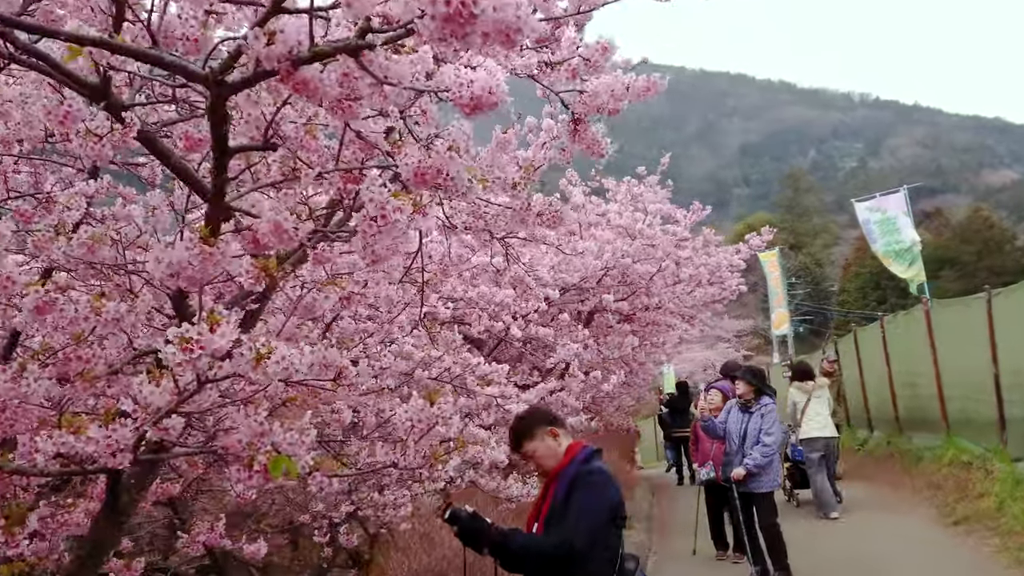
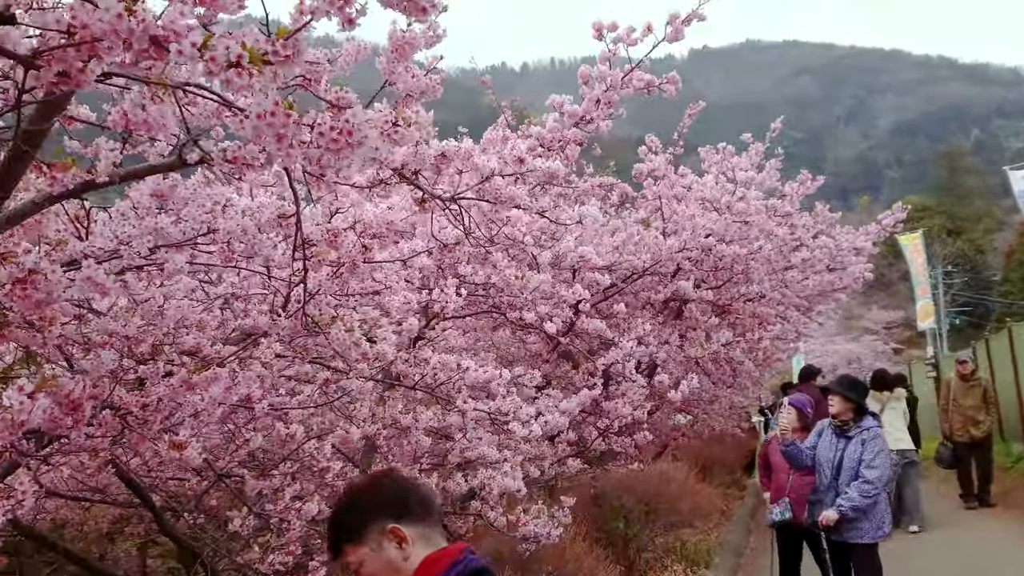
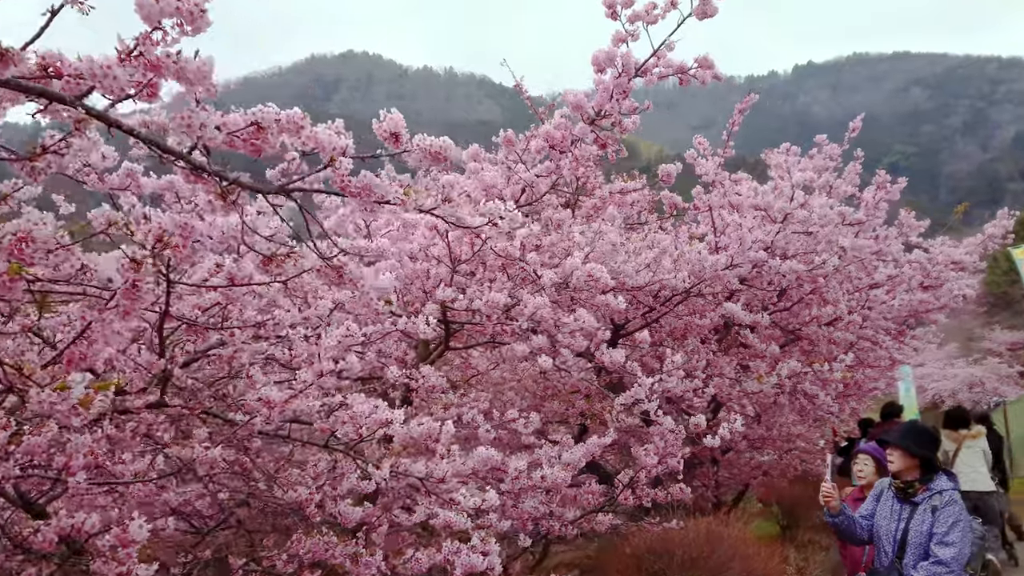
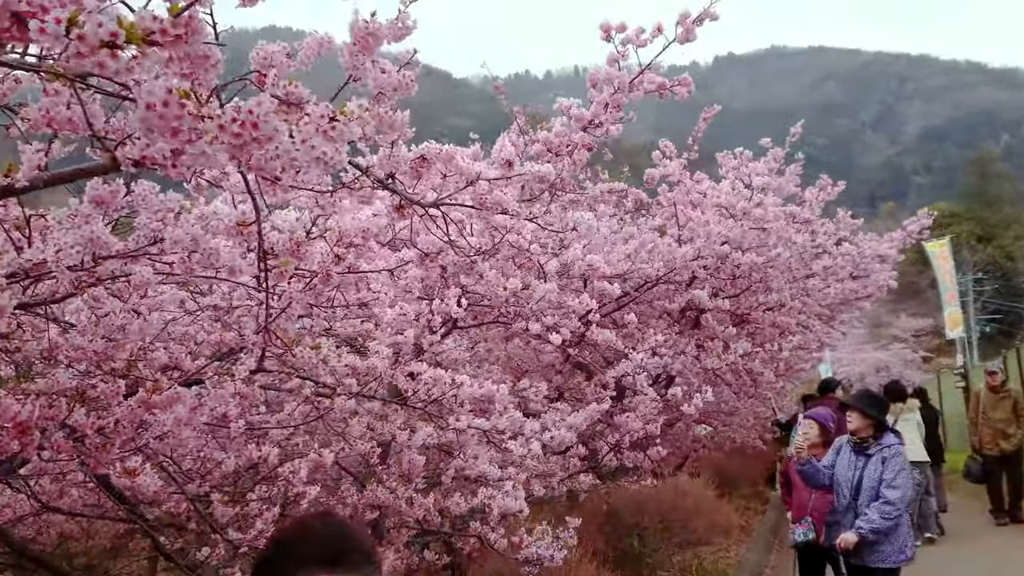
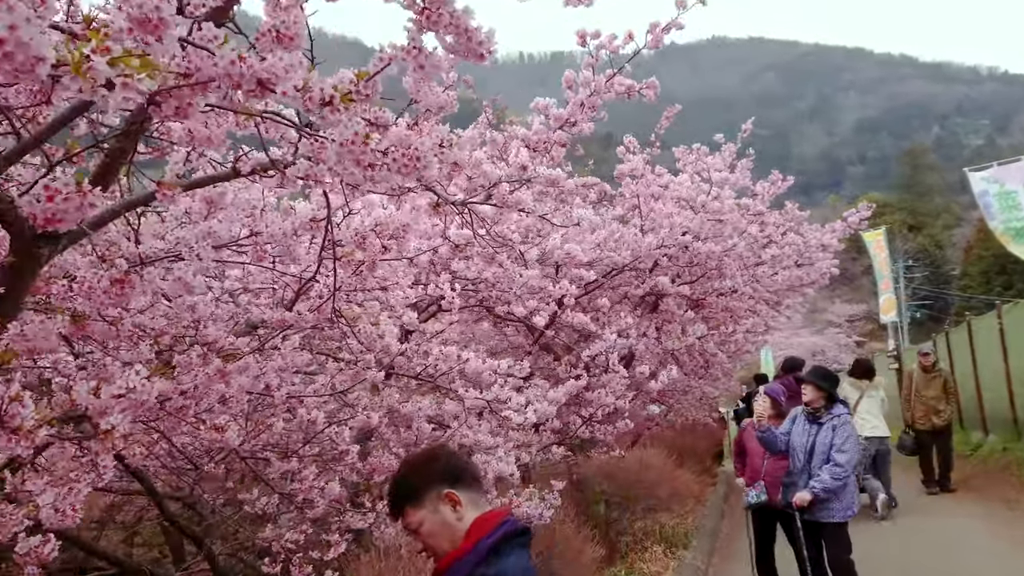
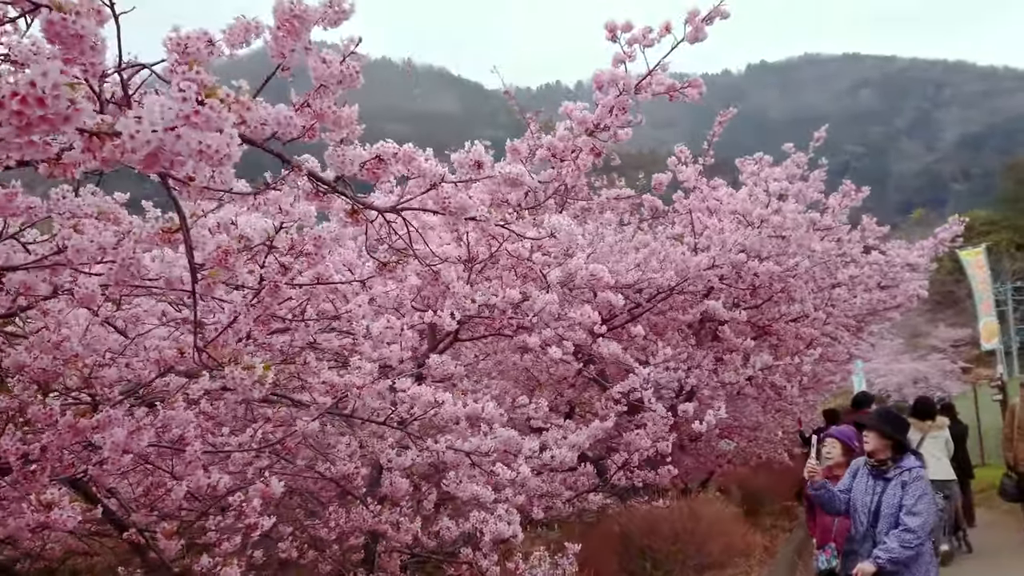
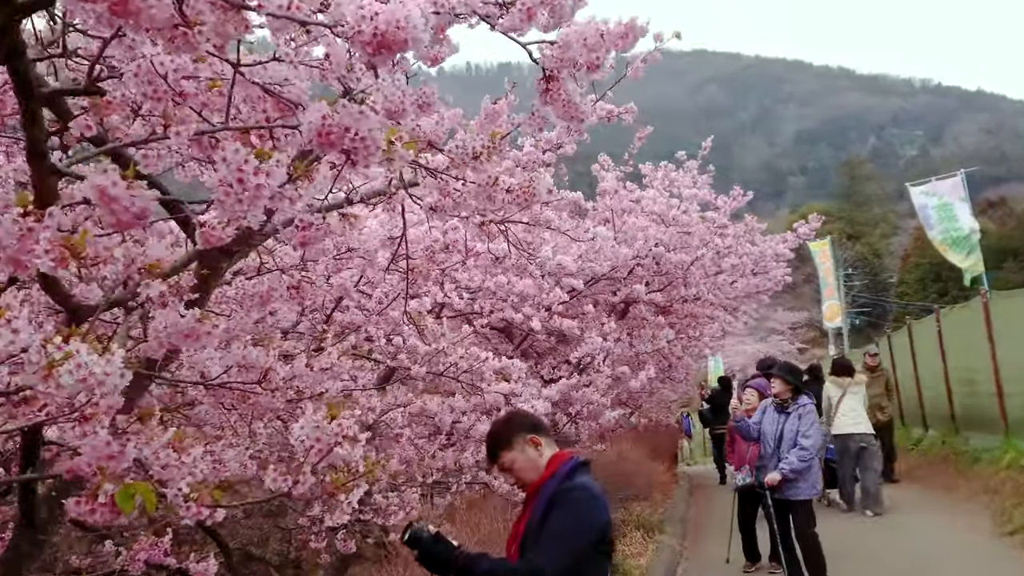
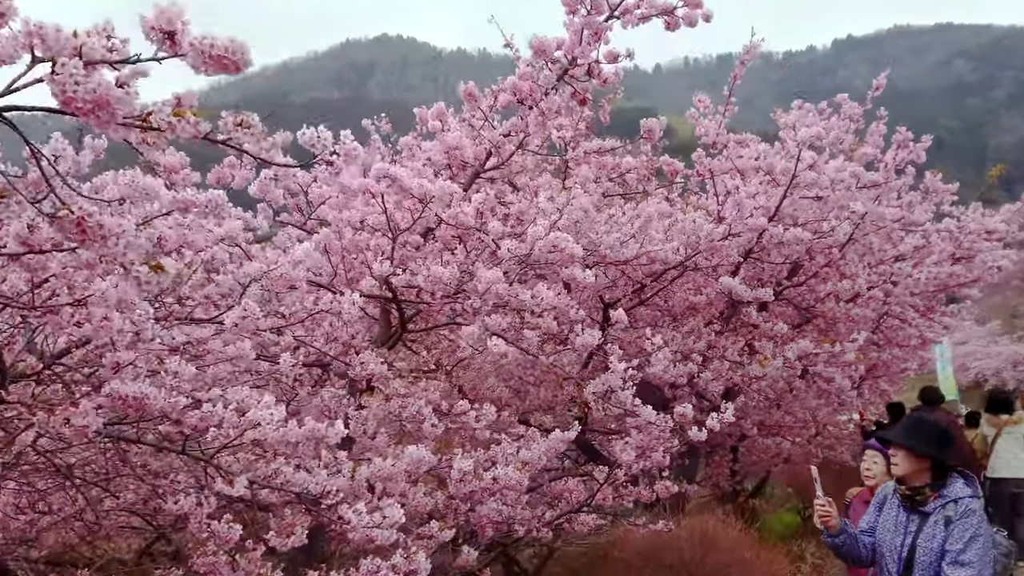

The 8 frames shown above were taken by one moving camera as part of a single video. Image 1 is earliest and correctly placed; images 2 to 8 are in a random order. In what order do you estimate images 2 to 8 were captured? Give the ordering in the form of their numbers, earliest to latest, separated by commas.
7, 5, 2, 4, 6, 3, 8
